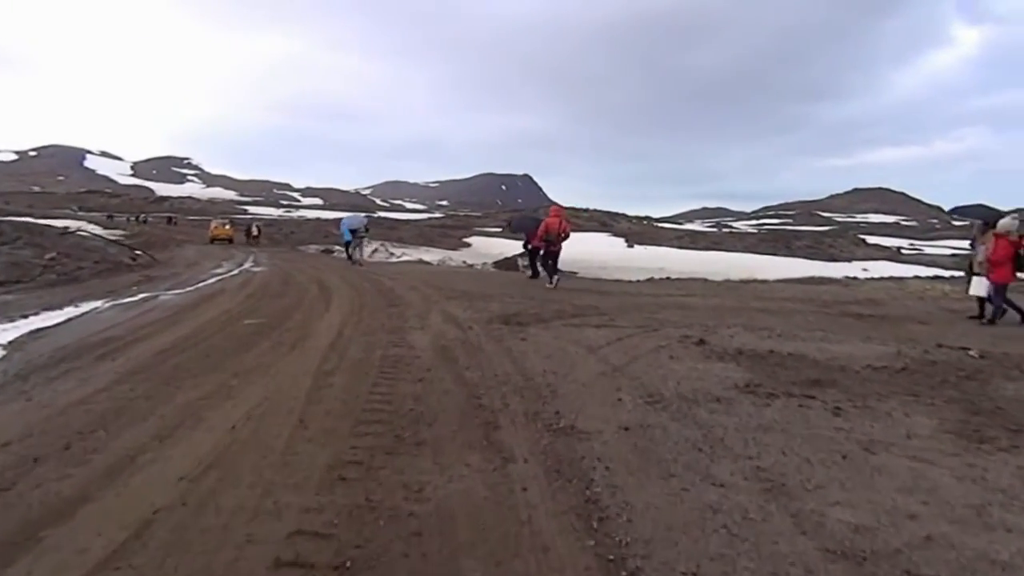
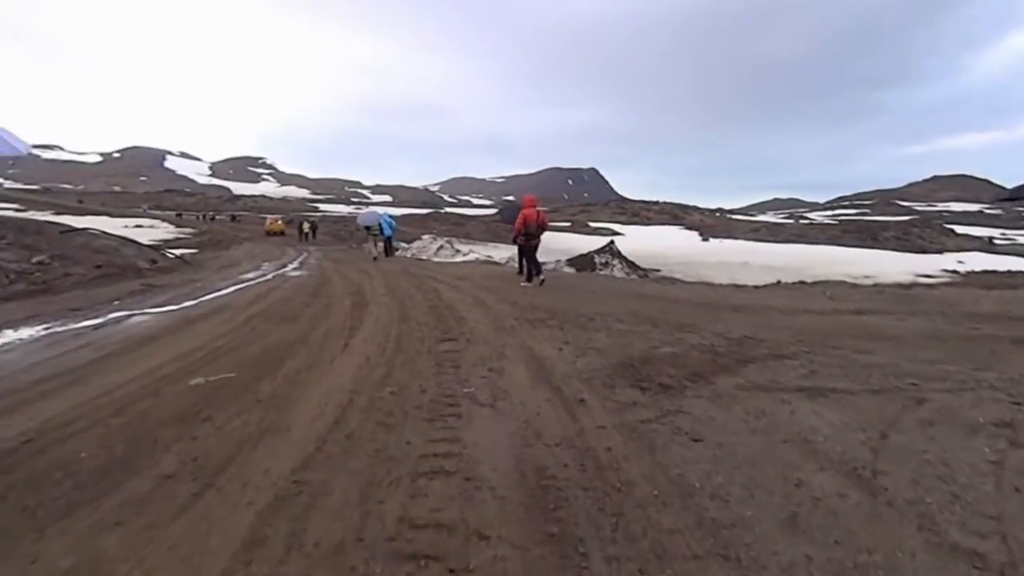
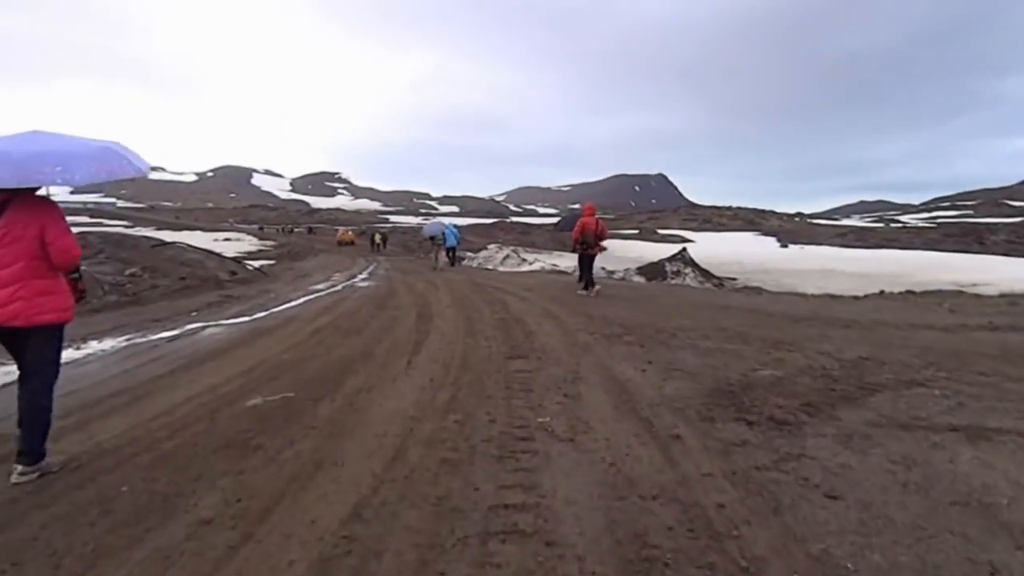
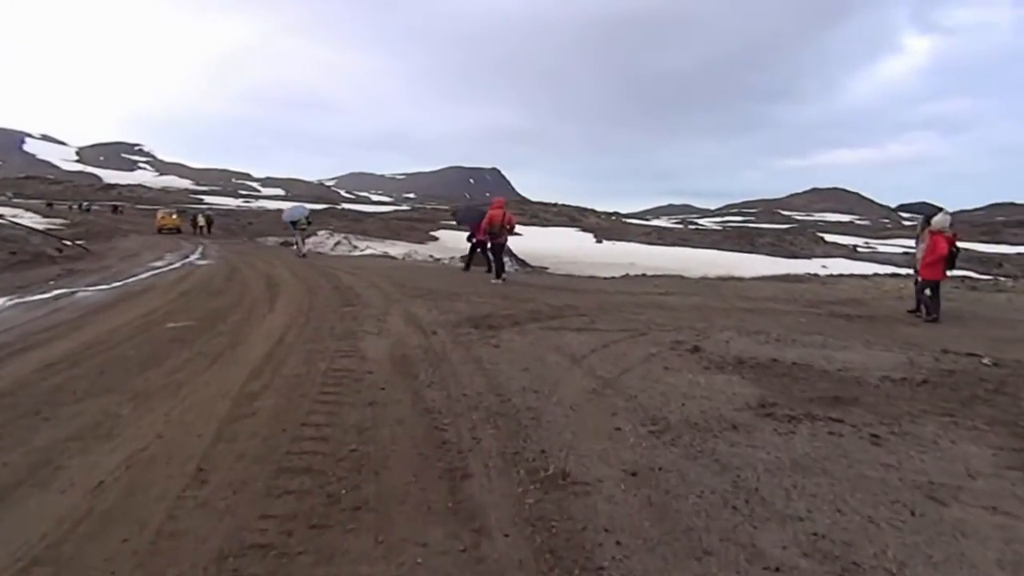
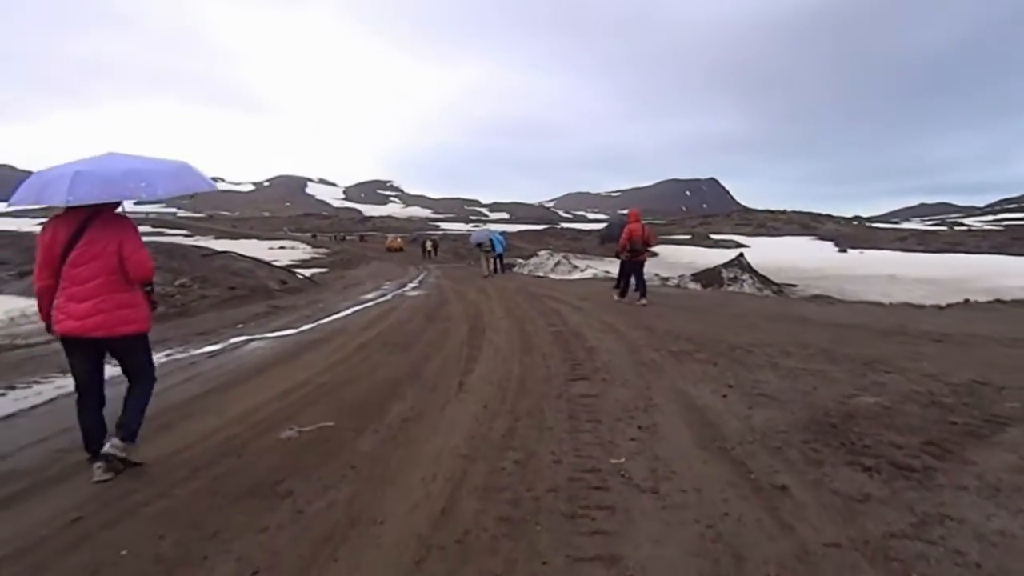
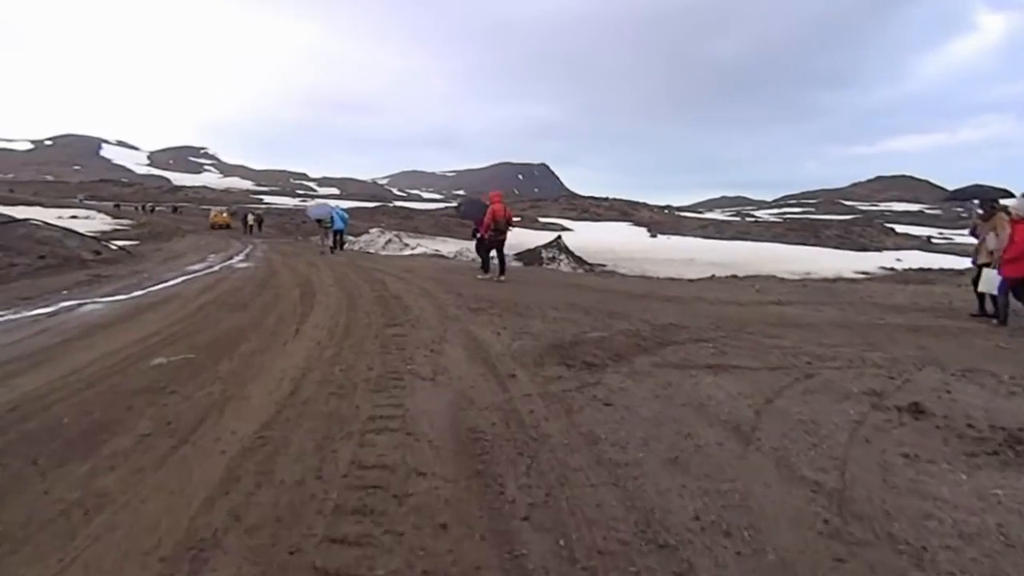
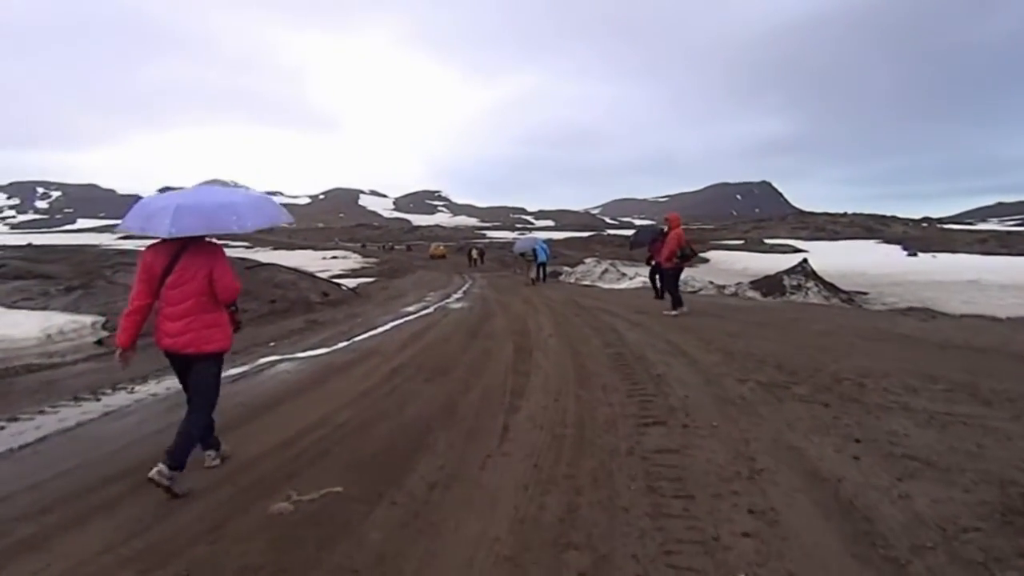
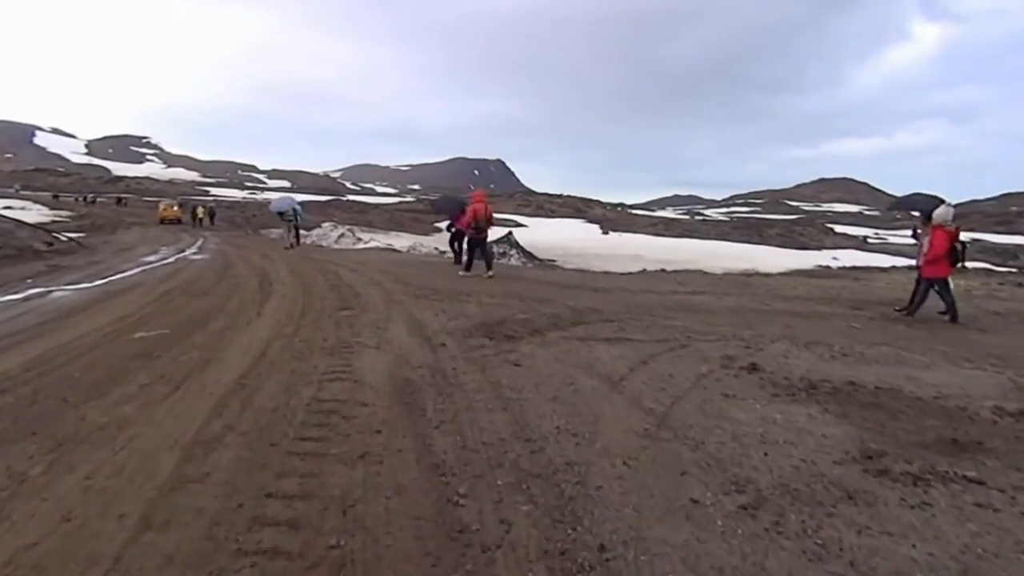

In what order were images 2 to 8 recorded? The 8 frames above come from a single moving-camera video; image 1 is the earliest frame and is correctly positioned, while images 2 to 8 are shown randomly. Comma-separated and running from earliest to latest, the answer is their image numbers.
4, 8, 6, 2, 3, 5, 7
